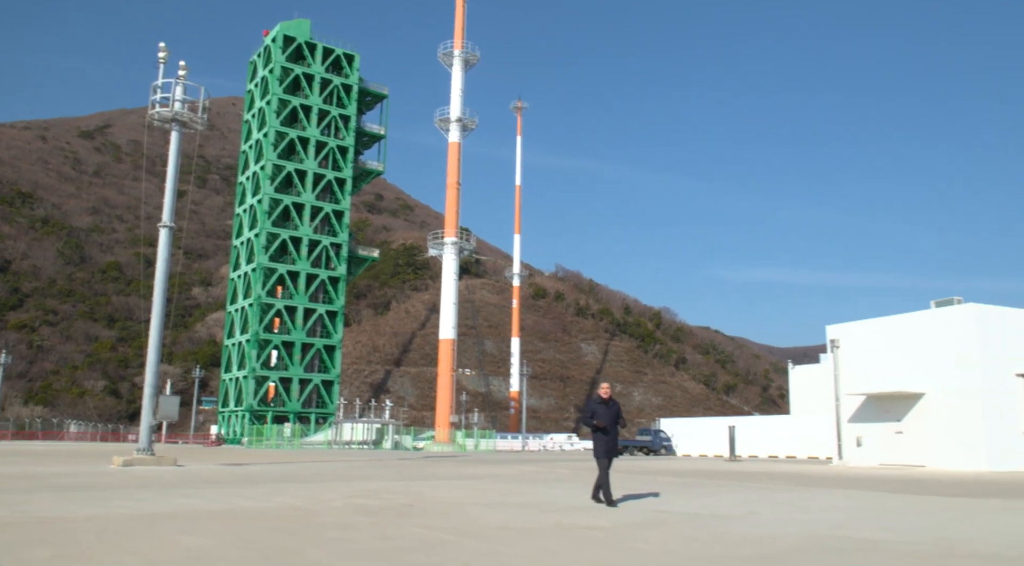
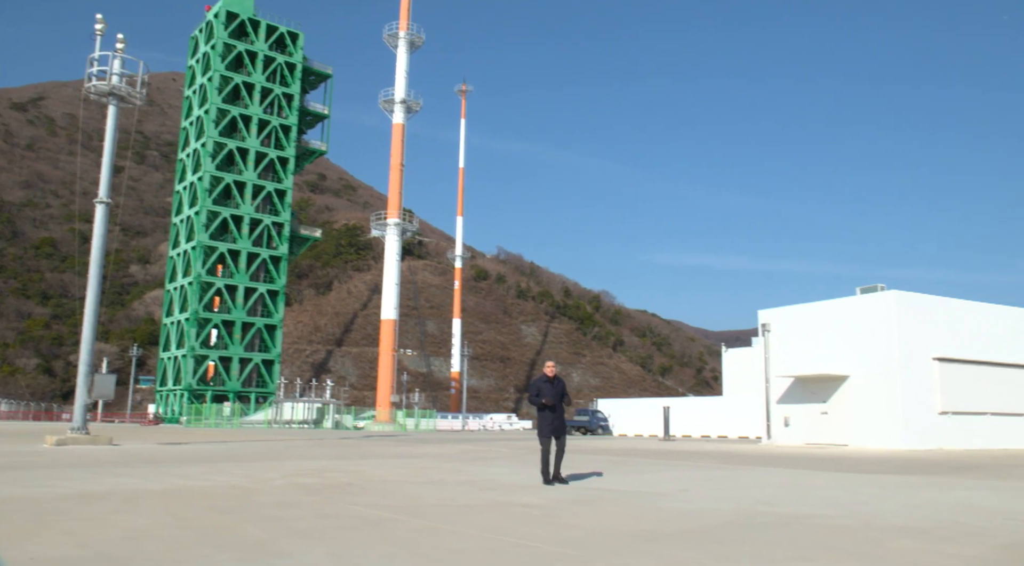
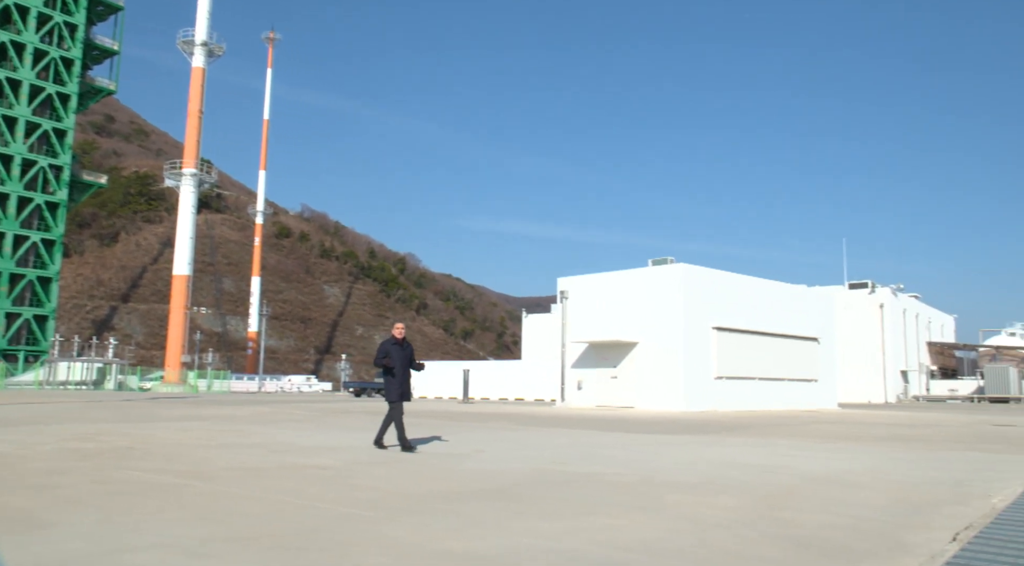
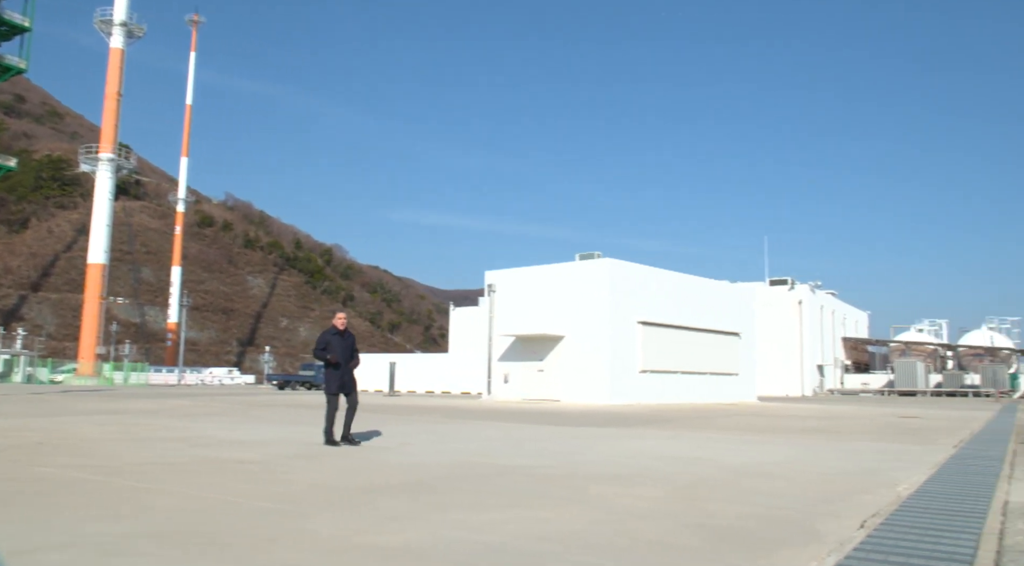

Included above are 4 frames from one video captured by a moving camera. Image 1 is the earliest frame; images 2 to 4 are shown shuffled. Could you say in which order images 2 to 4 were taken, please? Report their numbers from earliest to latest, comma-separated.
2, 3, 4
